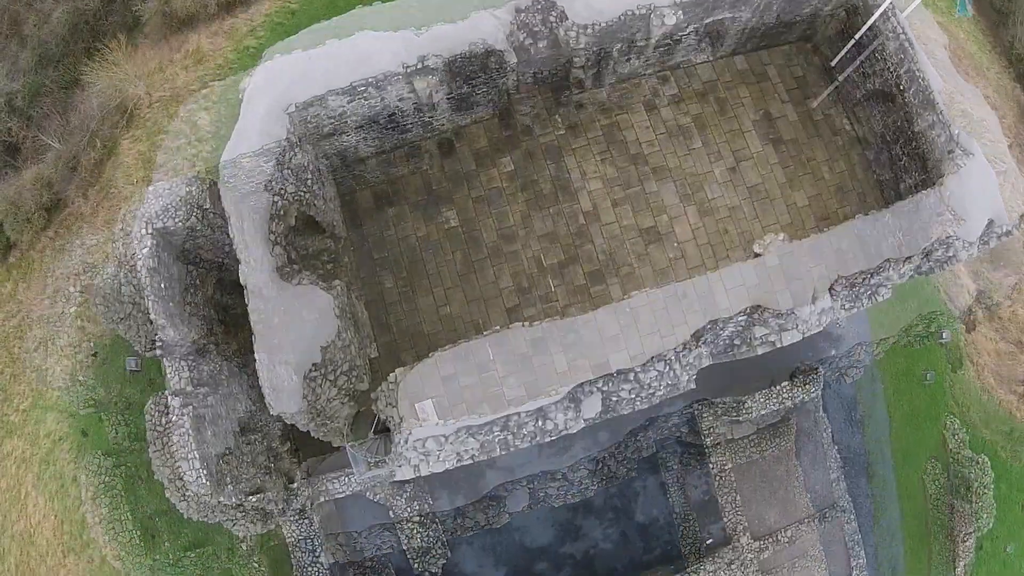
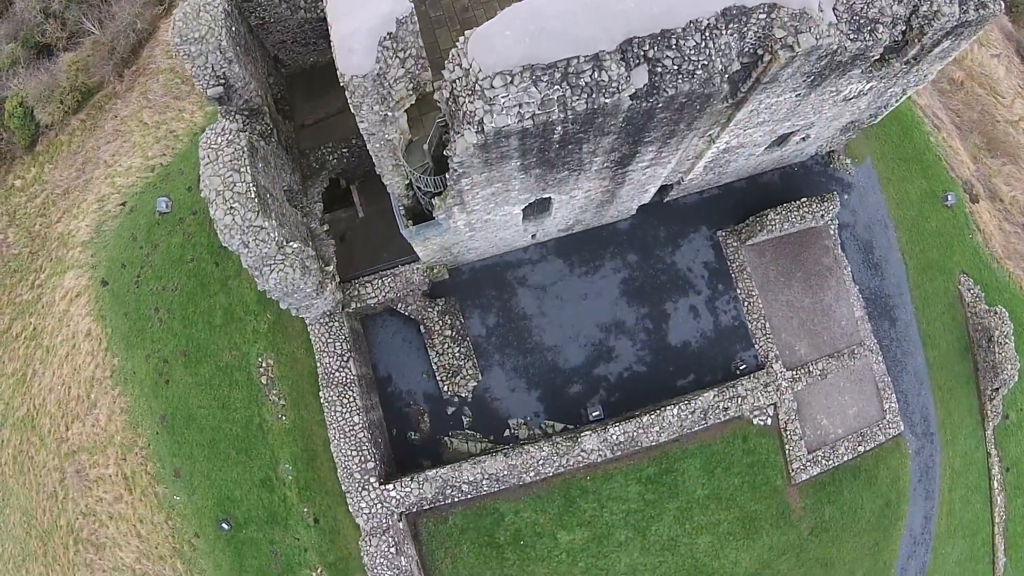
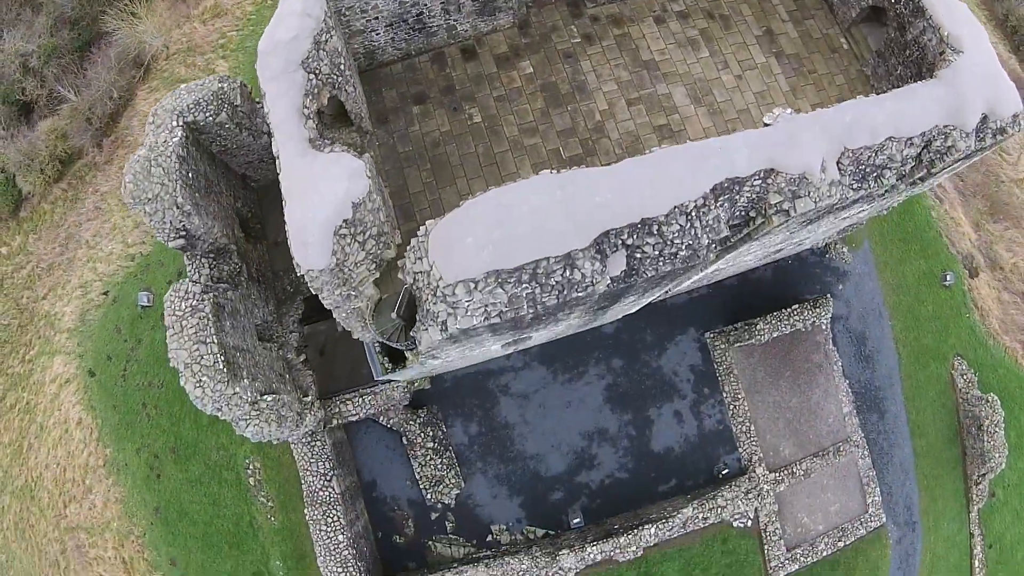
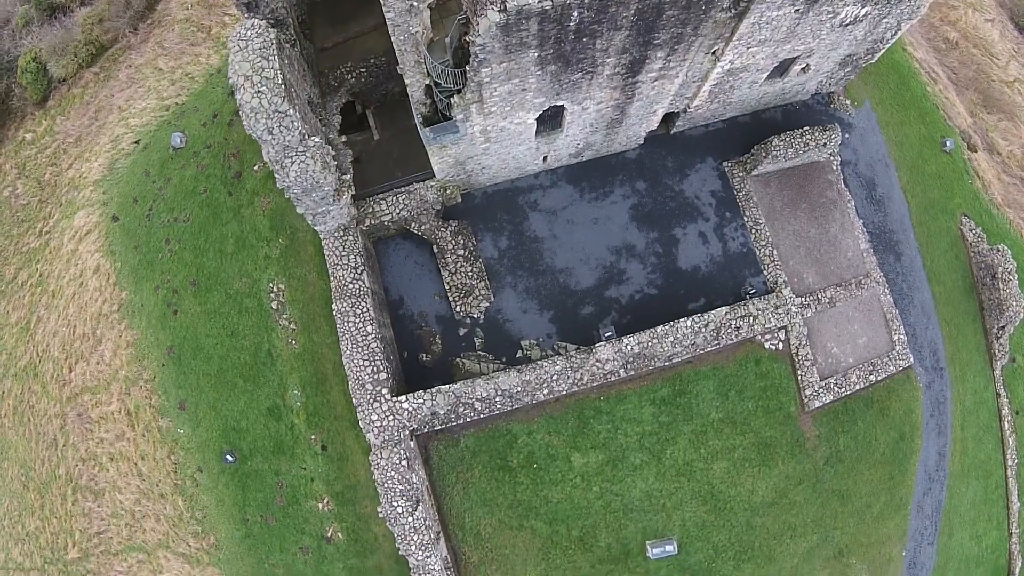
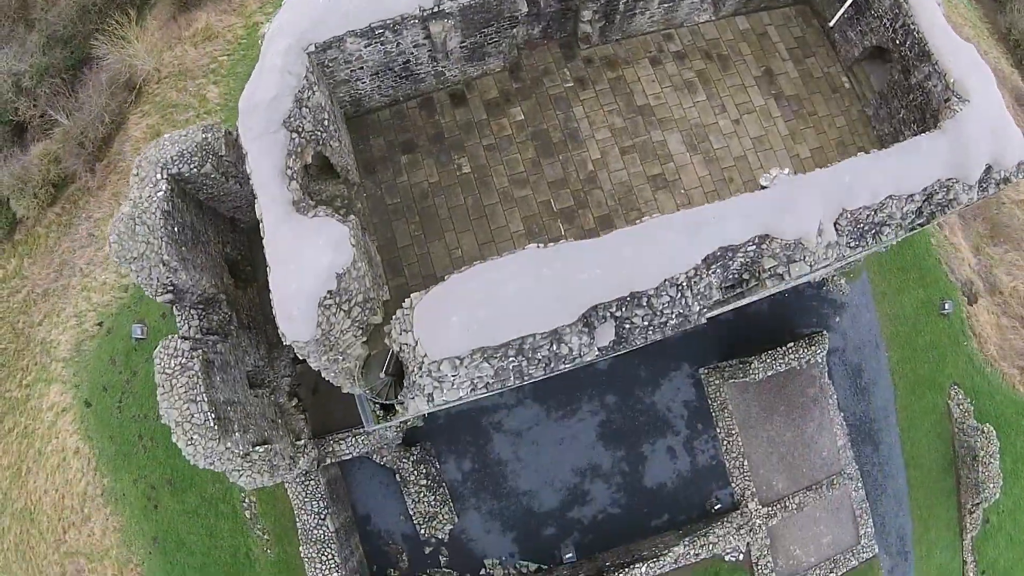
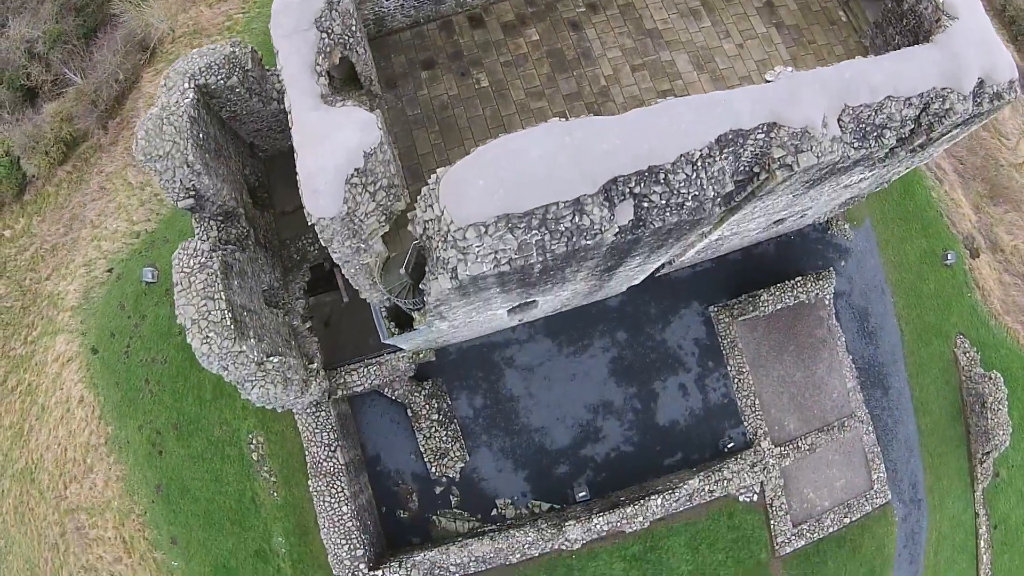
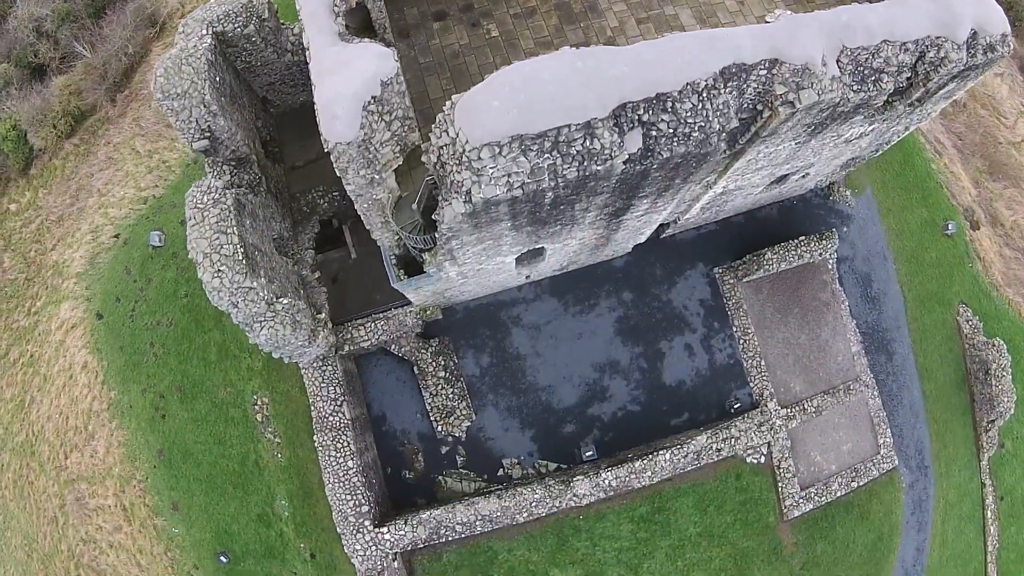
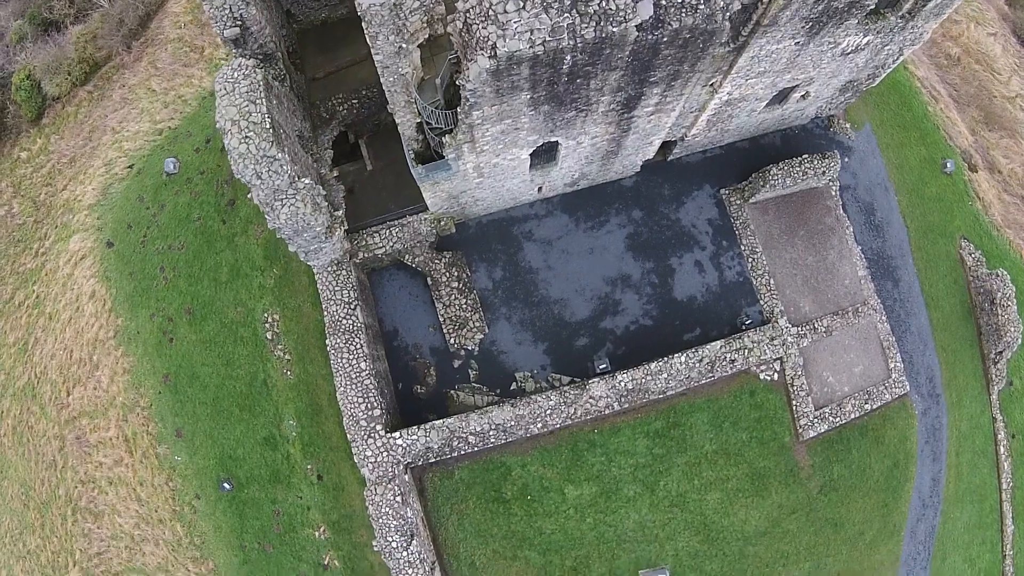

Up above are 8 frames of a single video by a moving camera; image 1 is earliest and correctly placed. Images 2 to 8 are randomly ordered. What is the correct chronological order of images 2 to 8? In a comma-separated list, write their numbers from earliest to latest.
5, 3, 6, 7, 2, 8, 4
